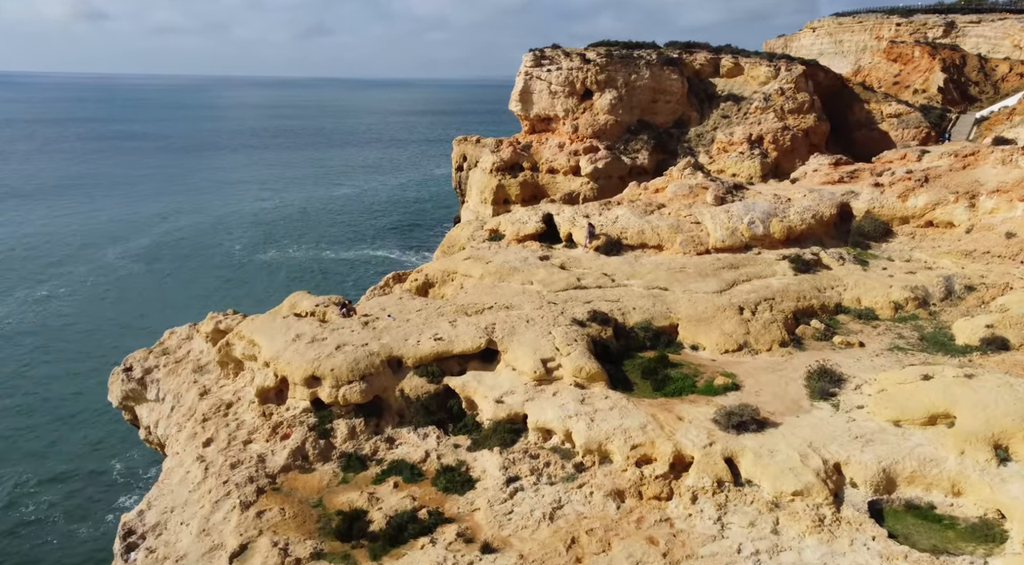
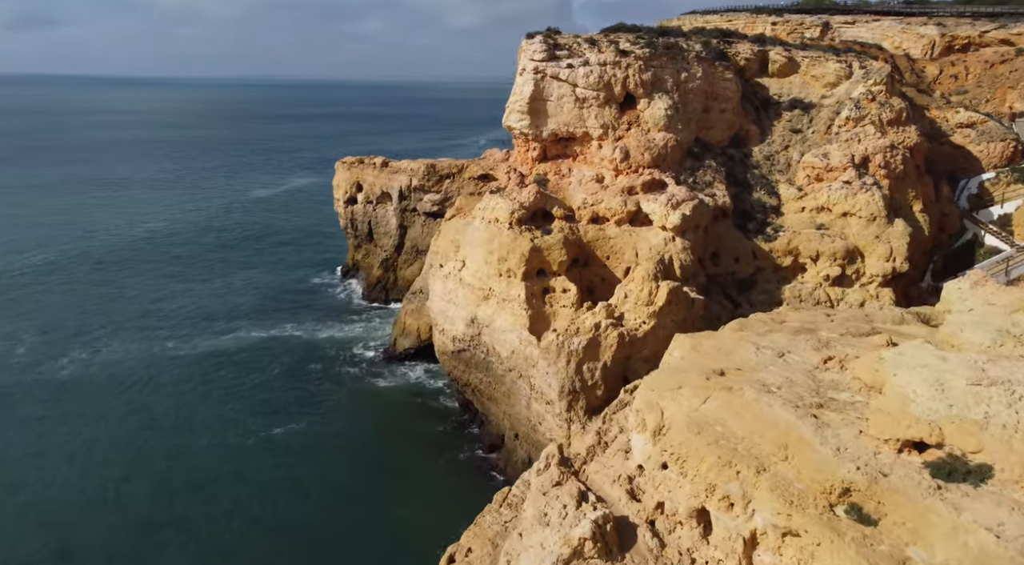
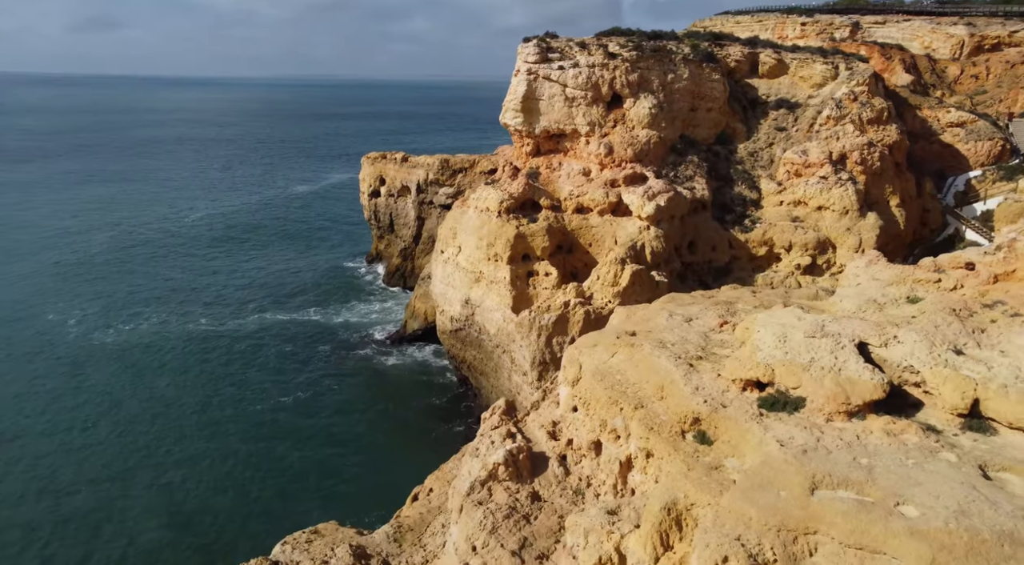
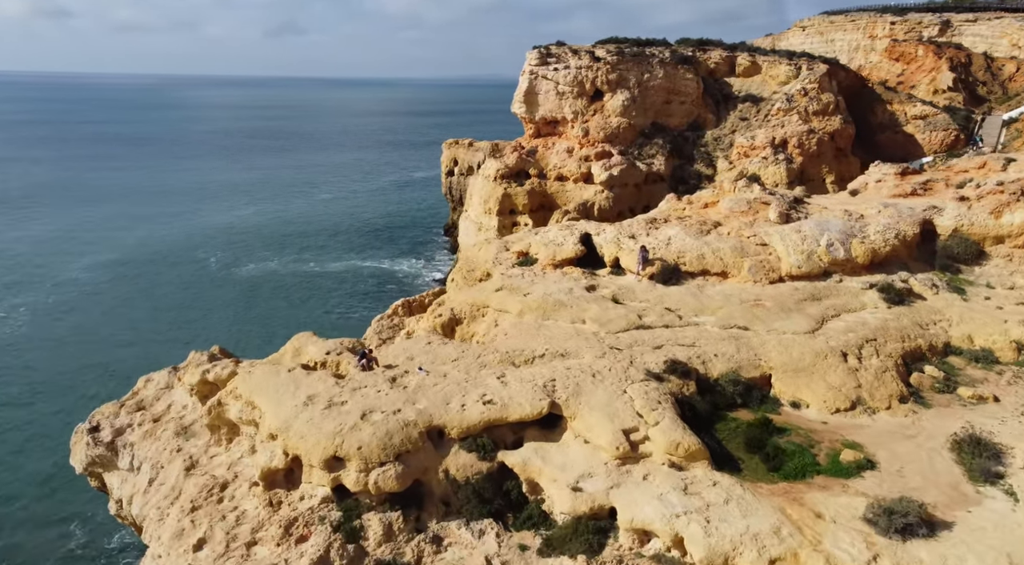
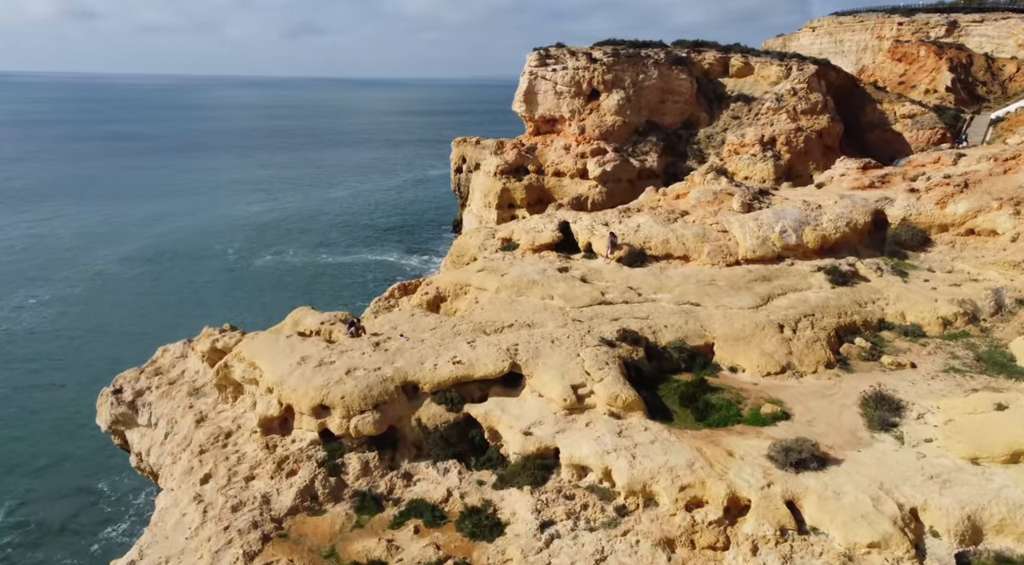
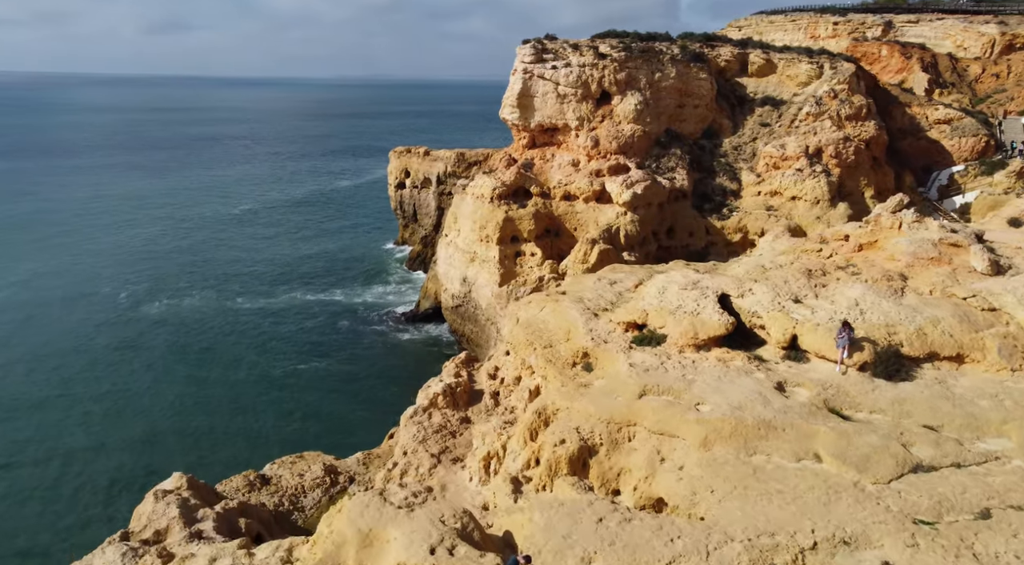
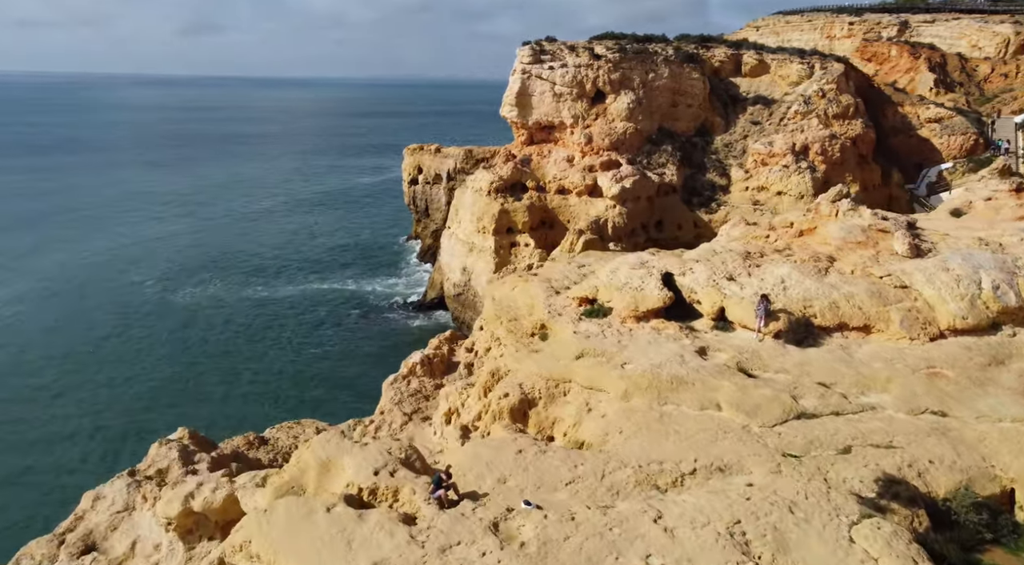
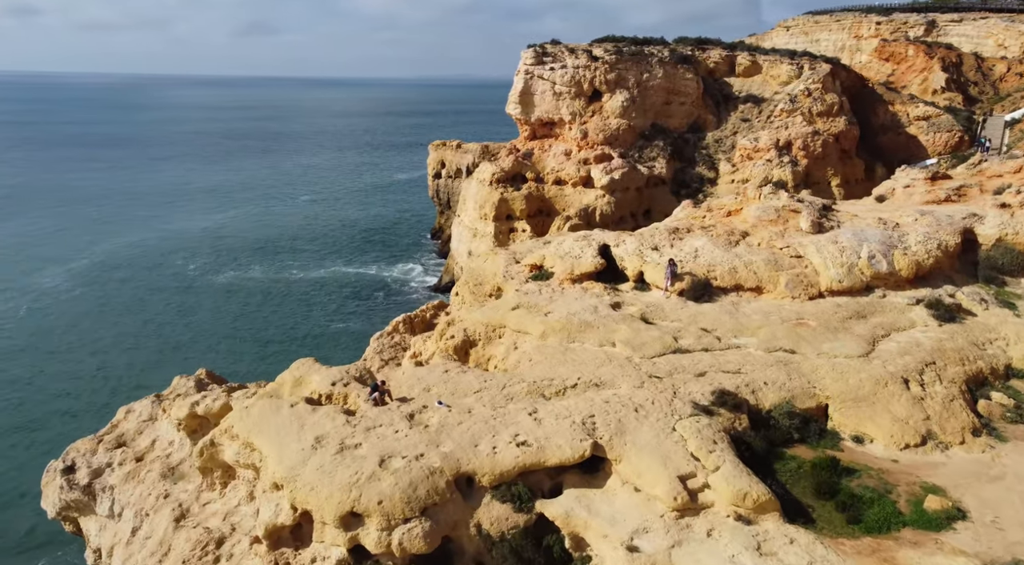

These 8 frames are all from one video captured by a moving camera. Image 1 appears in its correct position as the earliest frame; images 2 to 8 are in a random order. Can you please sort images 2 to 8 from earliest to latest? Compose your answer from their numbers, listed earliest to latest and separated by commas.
5, 4, 8, 7, 6, 3, 2
